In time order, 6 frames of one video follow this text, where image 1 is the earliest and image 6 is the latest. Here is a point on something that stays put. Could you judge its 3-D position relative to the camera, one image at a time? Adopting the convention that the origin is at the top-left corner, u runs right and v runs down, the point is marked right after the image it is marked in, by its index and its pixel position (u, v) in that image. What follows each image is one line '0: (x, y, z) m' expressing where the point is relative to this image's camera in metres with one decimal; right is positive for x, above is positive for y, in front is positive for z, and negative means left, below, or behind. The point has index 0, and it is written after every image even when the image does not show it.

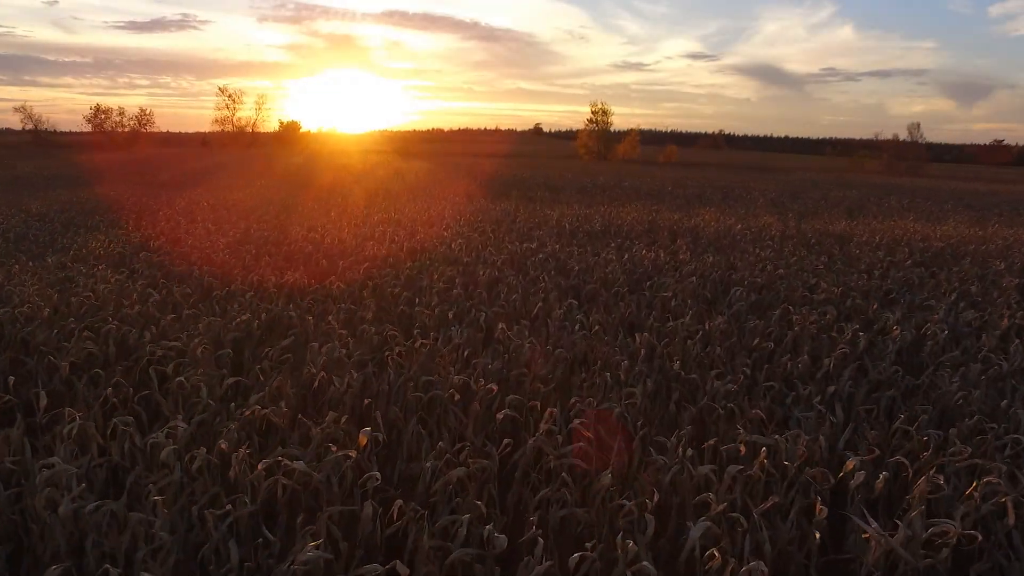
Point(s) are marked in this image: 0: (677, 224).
0: (+2.5, +0.9, +10.9) m
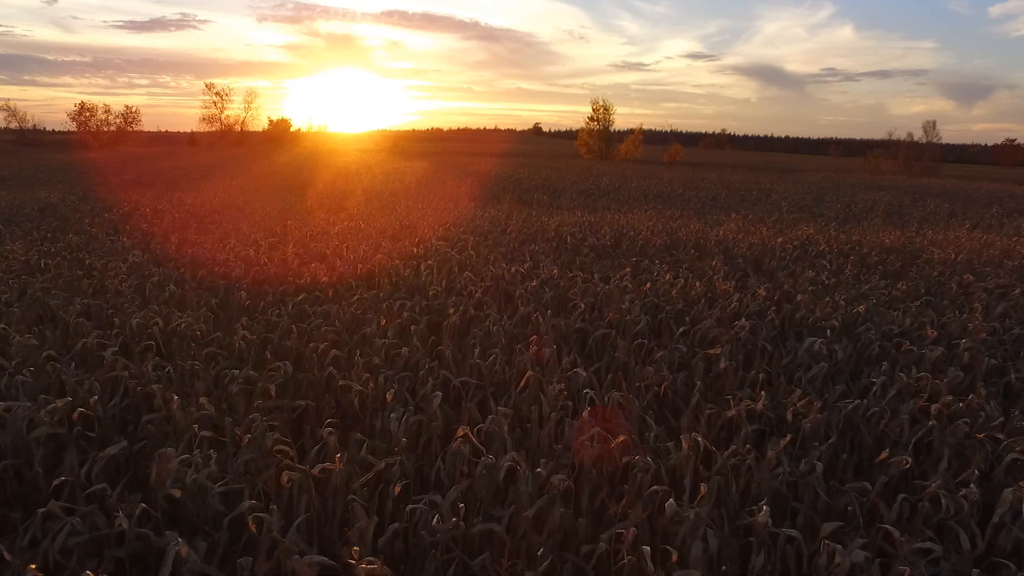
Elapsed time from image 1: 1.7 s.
0: (+2.3, +0.6, +9.0) m
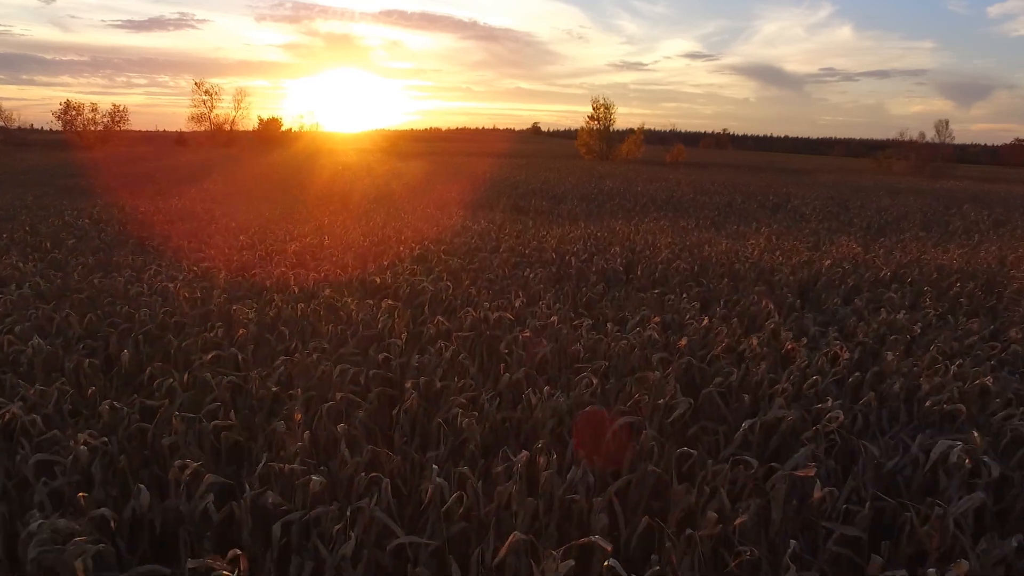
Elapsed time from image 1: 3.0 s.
0: (+2.3, +0.3, +7.5) m
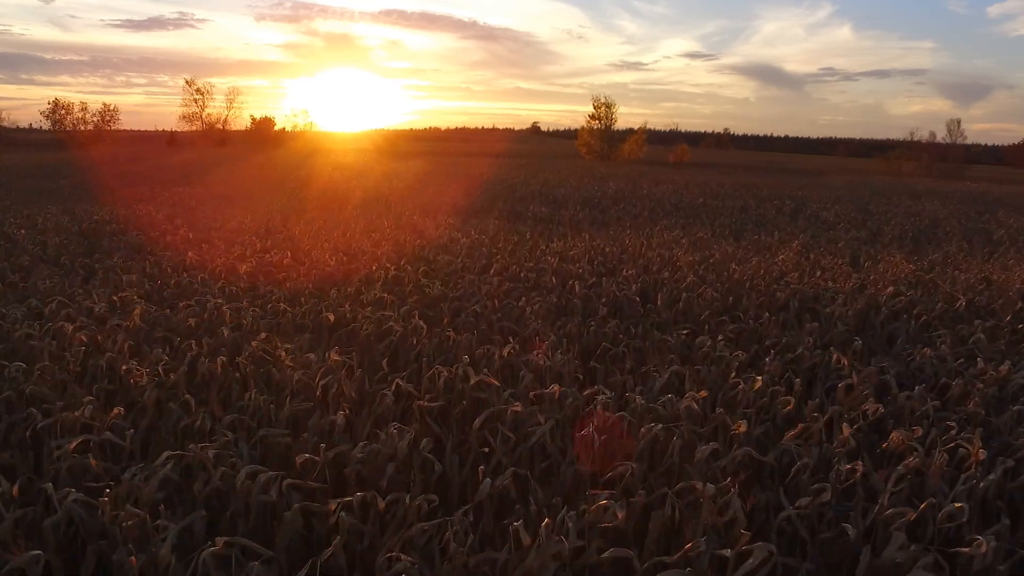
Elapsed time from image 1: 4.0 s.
0: (+2.2, +0.1, +6.3) m
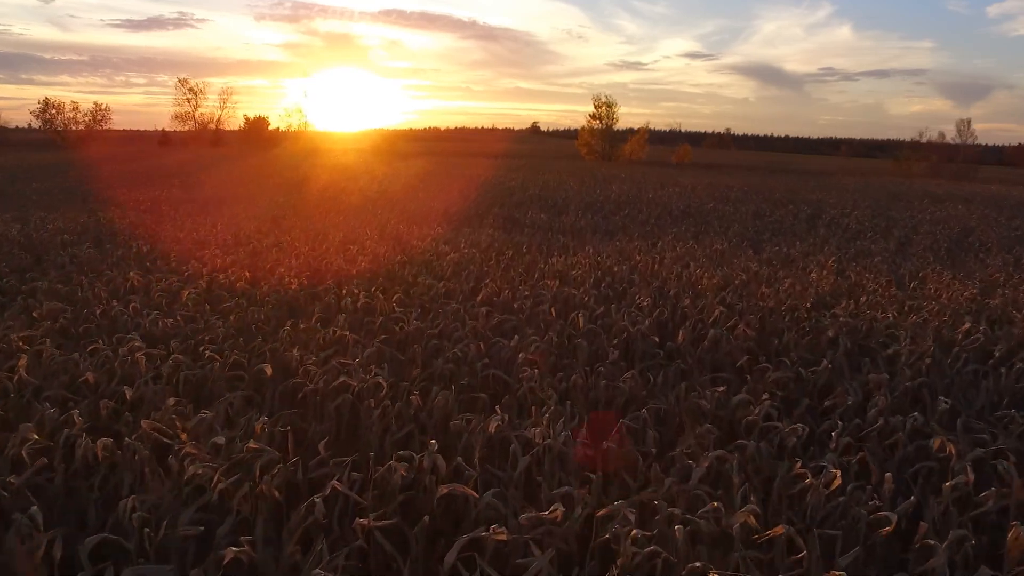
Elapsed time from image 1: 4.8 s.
0: (+2.1, -0.2, +5.3) m
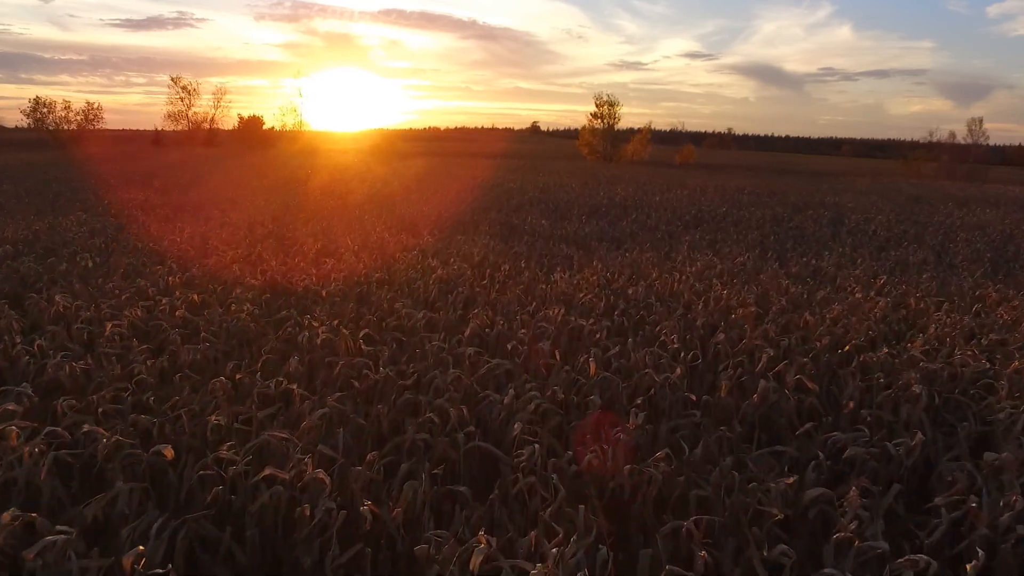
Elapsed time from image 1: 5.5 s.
0: (+2.1, -0.4, +4.3) m
